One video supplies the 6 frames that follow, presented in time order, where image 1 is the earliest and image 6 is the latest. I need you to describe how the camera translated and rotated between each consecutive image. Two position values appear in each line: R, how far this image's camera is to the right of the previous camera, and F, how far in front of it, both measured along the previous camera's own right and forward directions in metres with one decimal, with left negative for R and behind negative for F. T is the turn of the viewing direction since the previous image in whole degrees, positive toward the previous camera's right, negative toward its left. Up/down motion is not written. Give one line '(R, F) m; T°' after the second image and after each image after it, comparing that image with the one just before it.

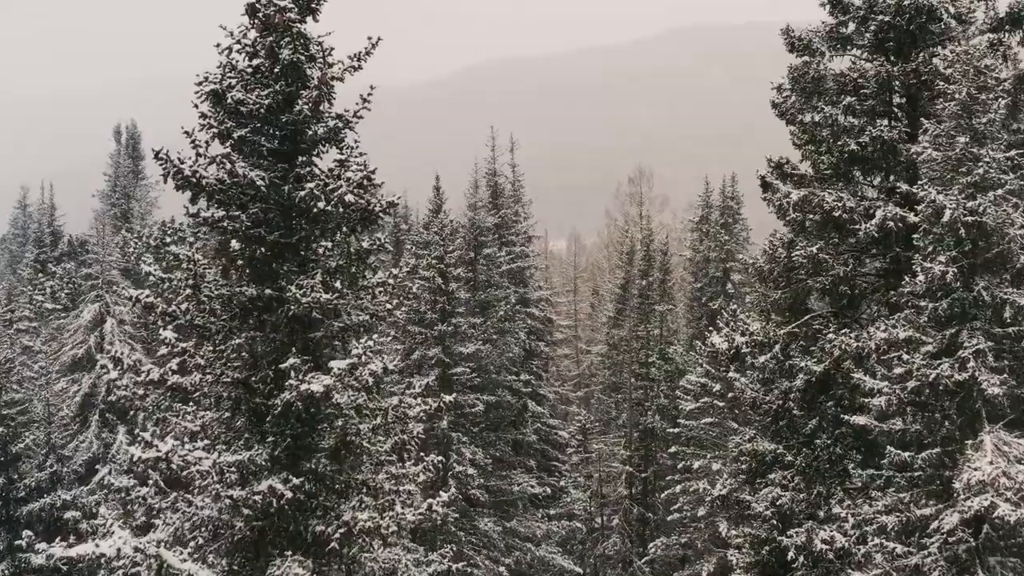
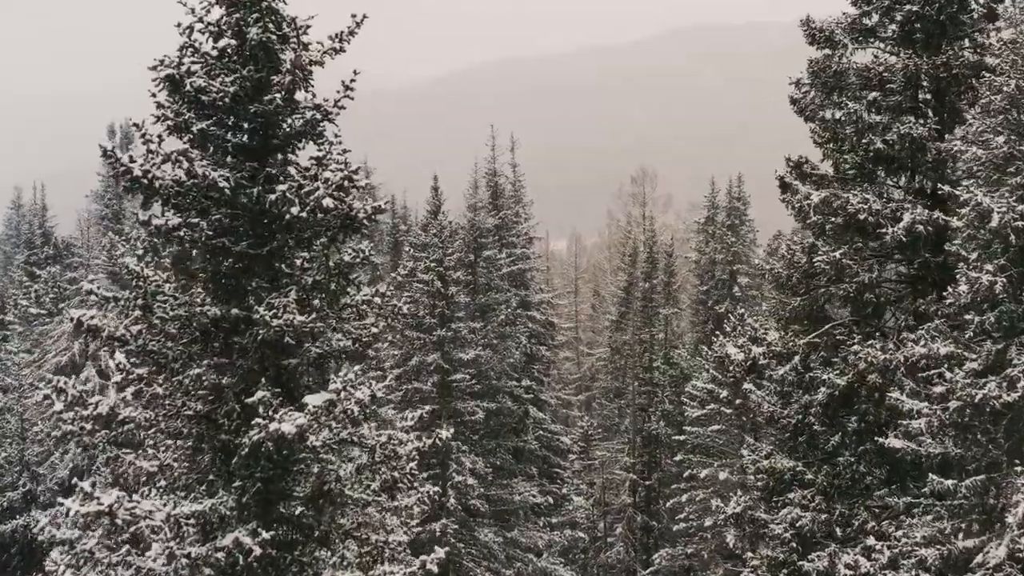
(-0.1, +0.7) m; 0°
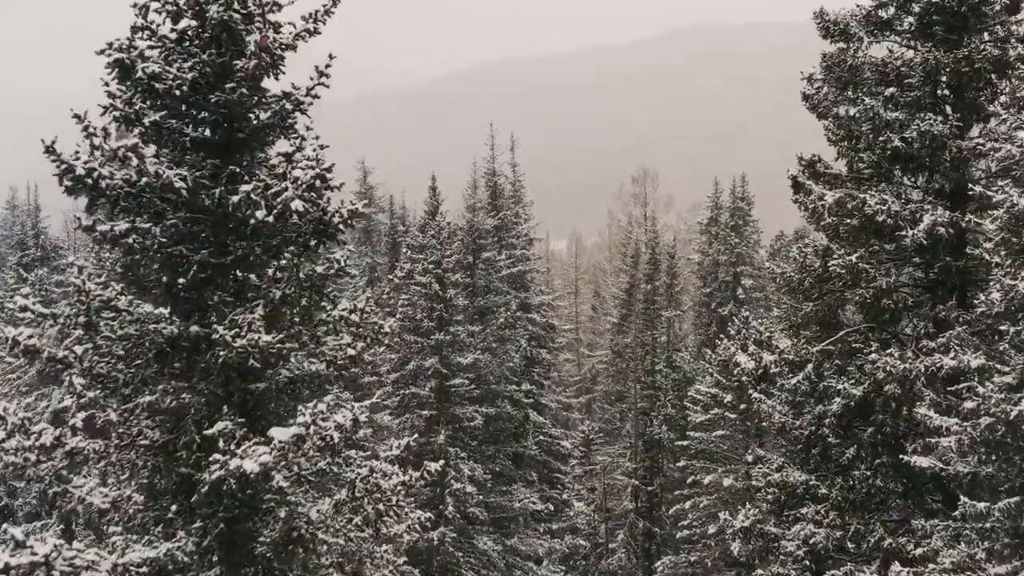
(0.0, +0.5) m; 0°
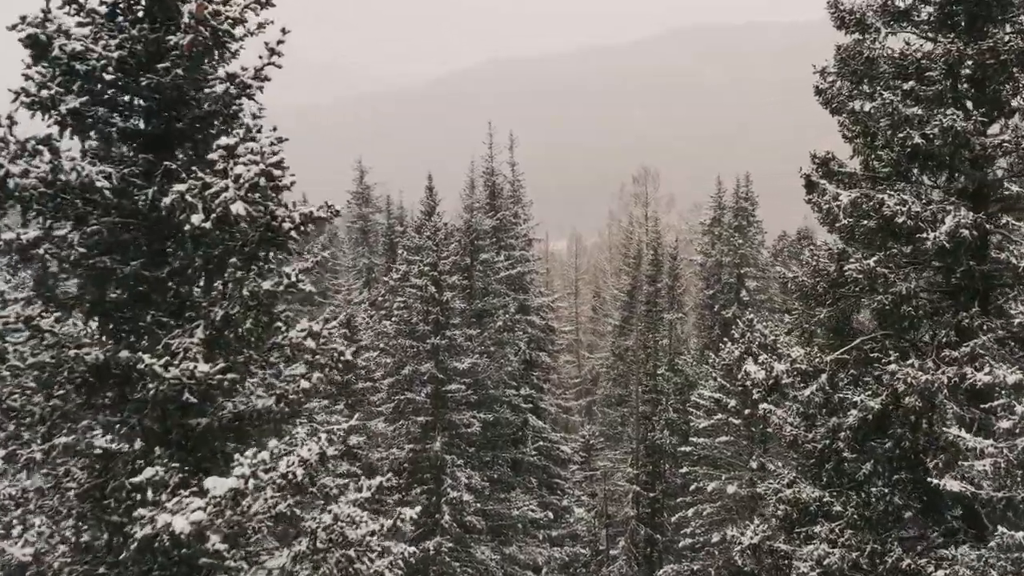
(+0.1, +0.6) m; 0°
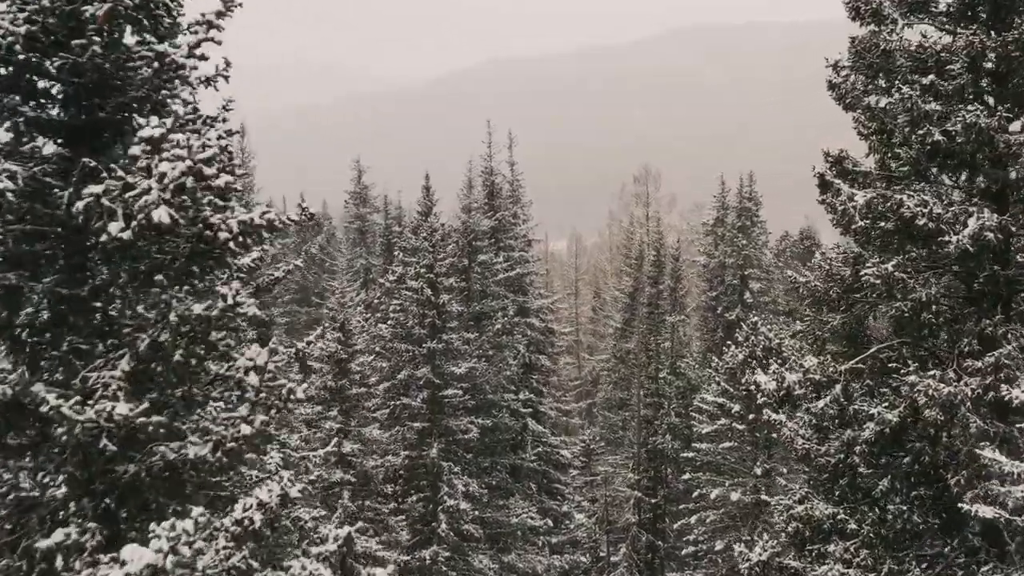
(+0.1, +0.6) m; 0°
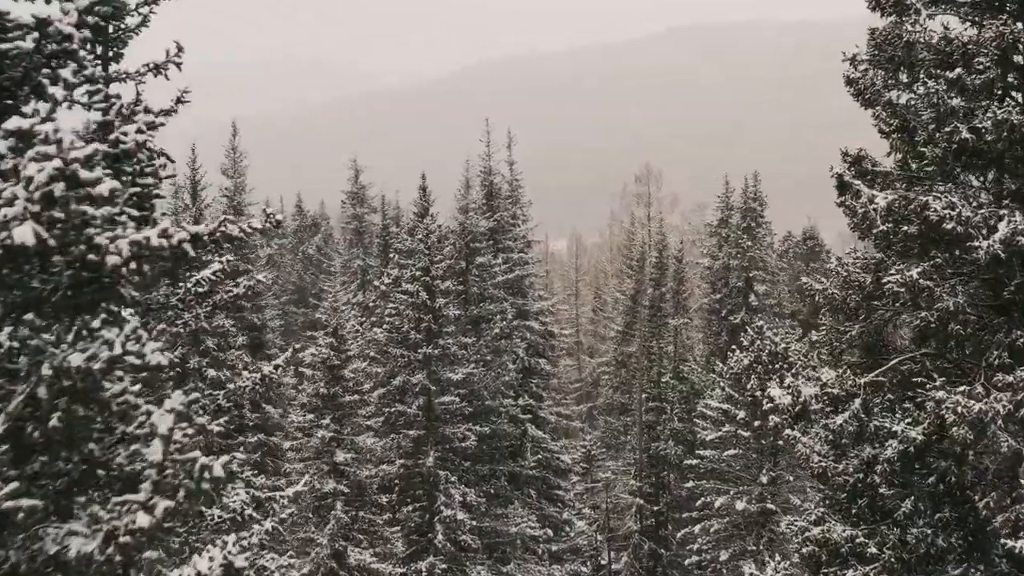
(0.0, +0.6) m; 0°
